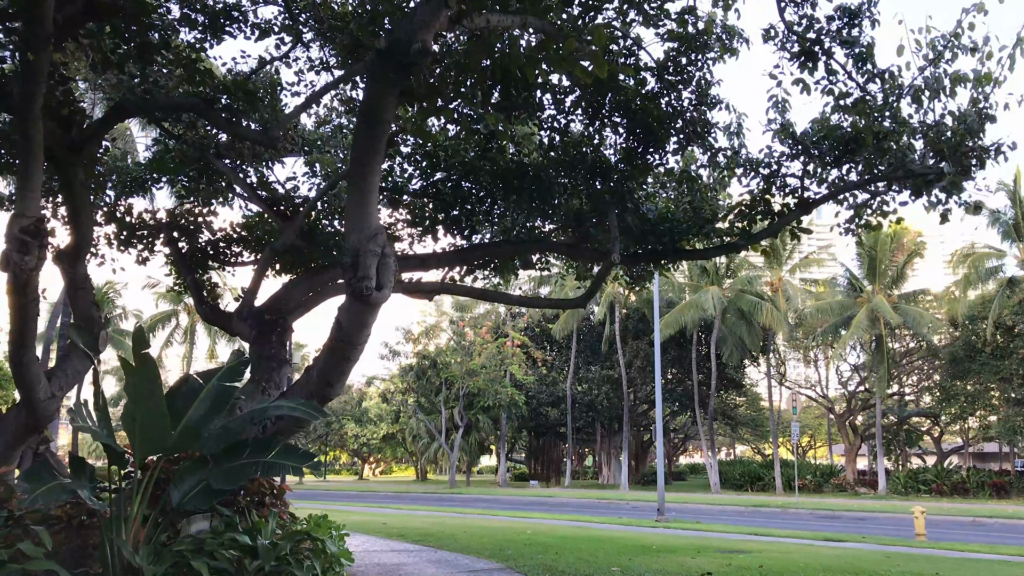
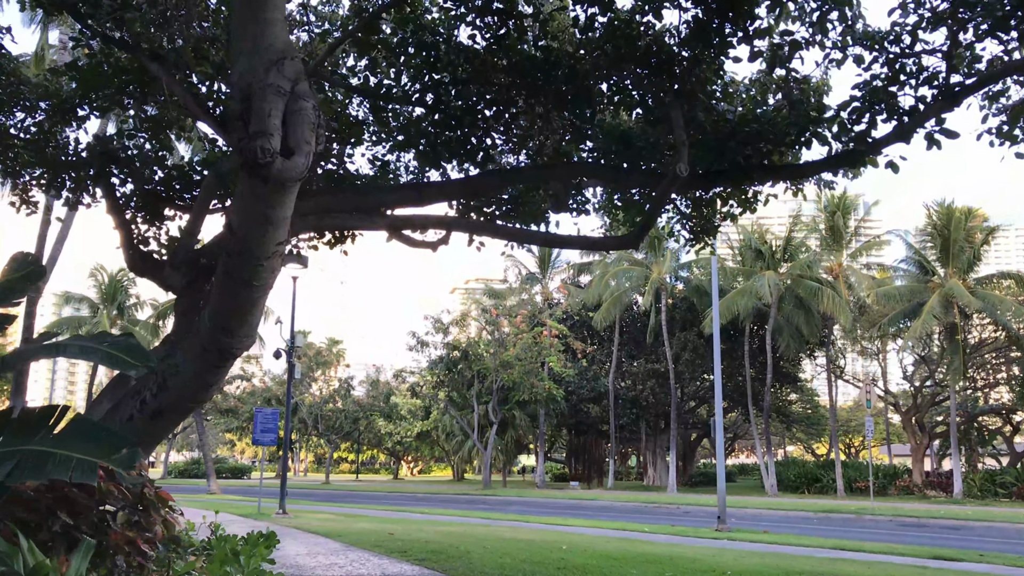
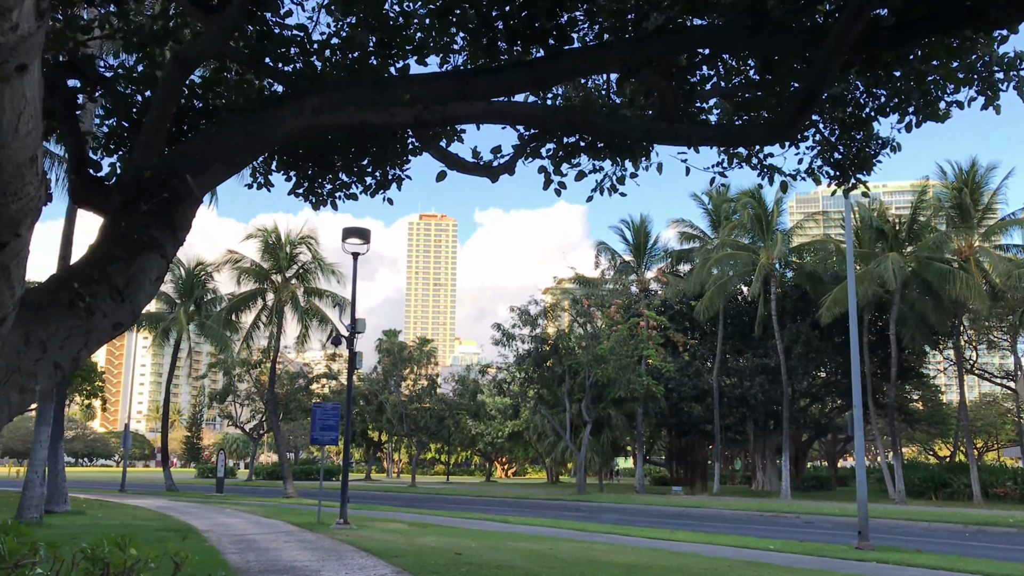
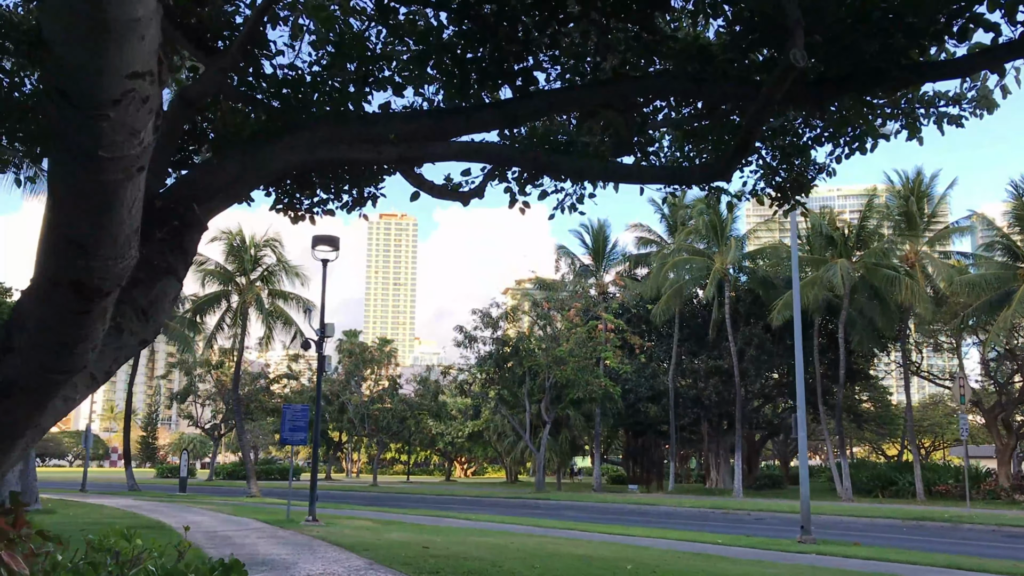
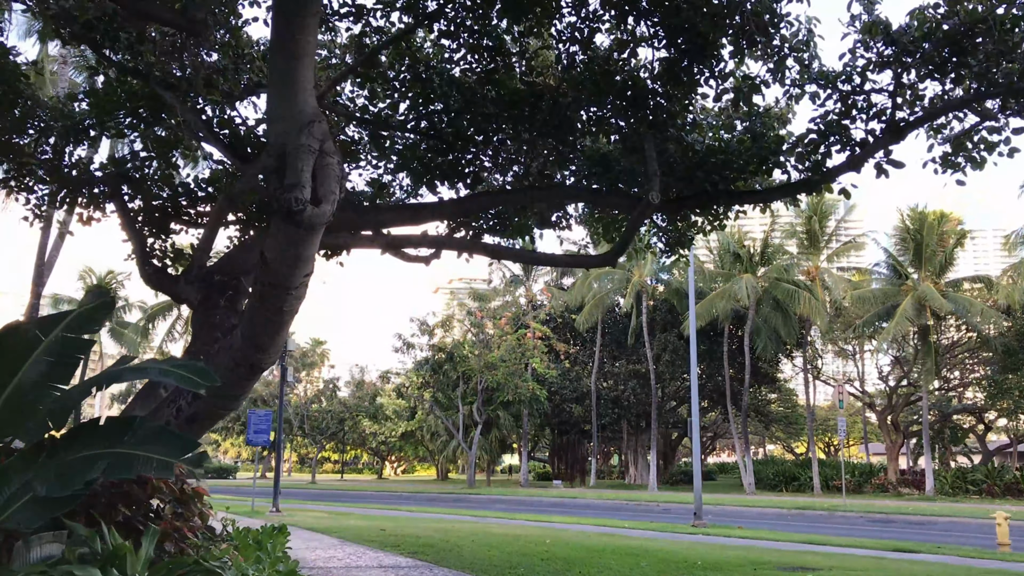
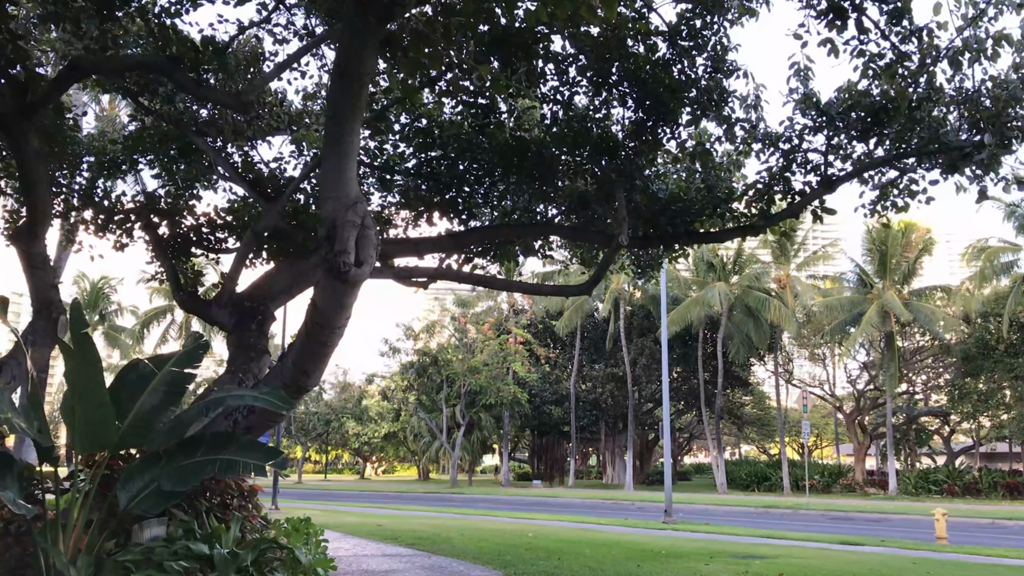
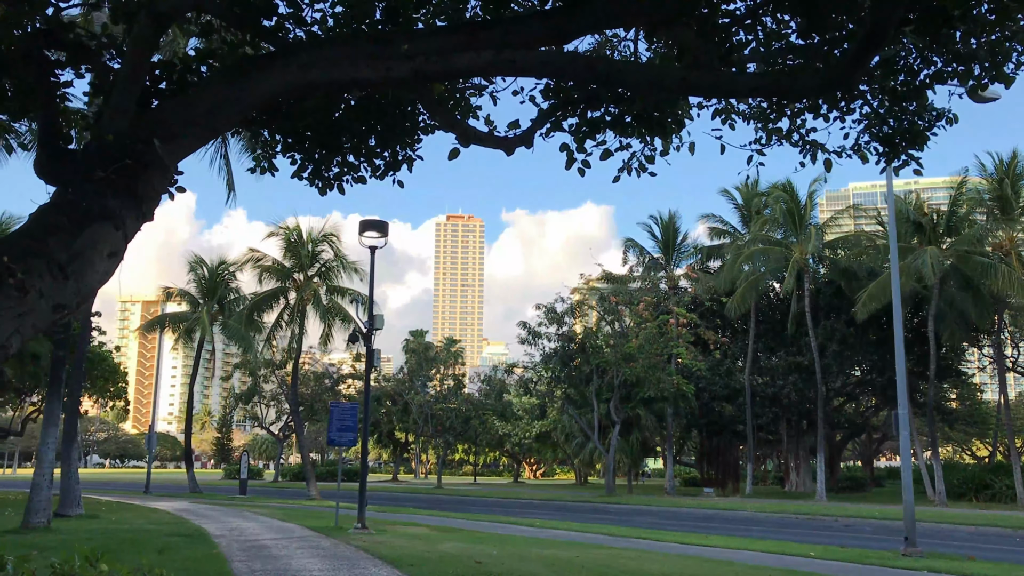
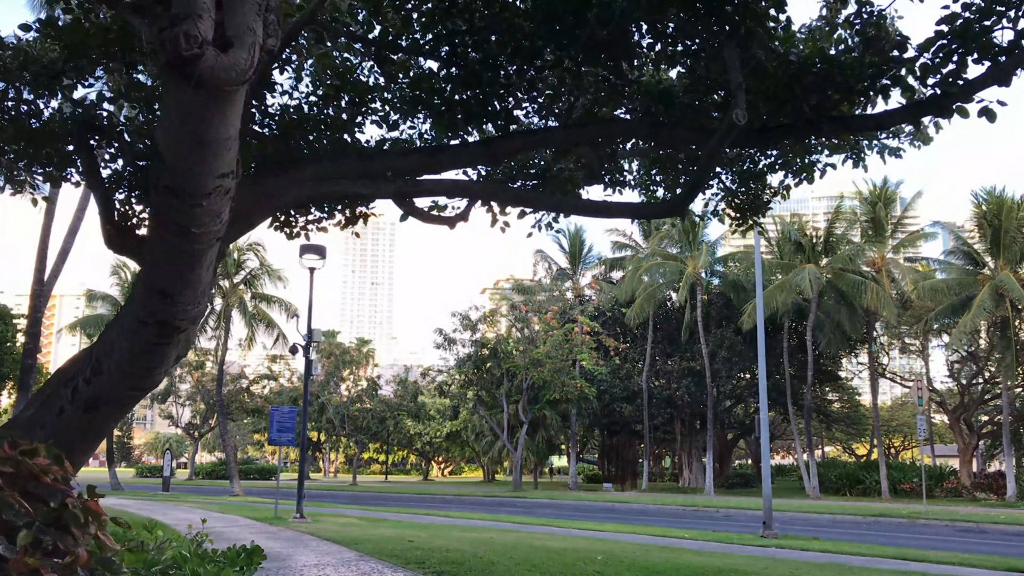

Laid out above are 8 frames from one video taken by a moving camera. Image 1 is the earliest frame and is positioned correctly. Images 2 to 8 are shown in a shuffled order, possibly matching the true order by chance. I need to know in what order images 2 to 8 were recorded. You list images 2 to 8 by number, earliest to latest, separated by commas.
6, 5, 2, 8, 4, 3, 7
